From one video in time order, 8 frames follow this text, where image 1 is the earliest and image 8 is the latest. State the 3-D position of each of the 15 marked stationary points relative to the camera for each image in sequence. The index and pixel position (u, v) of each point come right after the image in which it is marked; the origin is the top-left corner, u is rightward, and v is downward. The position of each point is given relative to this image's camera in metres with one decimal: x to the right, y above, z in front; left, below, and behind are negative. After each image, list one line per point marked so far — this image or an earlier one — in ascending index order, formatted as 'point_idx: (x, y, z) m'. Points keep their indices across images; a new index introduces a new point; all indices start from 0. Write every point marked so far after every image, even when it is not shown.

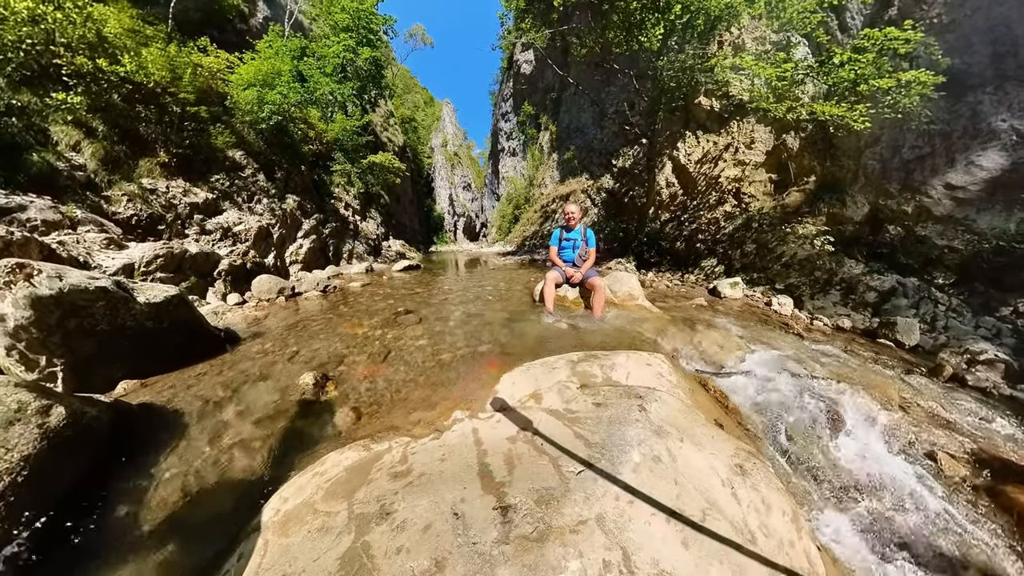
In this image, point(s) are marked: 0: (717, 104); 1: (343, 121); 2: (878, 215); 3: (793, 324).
0: (+8.3, +7.6, +11.2) m
1: (-9.3, +9.3, +15.7) m
2: (+10.5, +2.4, +7.6) m
3: (+5.9, -0.3, +6.3) m
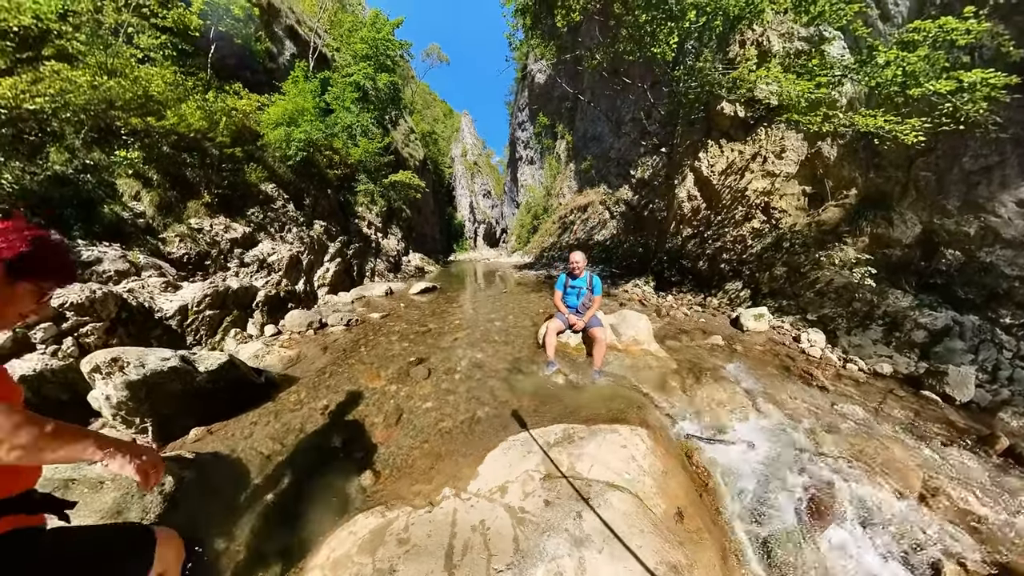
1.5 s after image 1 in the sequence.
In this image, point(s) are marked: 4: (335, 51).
0: (+8.6, +6.8, +10.3) m
1: (-8.5, +8.4, +16.4) m
2: (+10.5, +1.5, +6.7) m
3: (+5.9, -1.2, +5.9) m
4: (-11.9, +15.9, +18.4) m
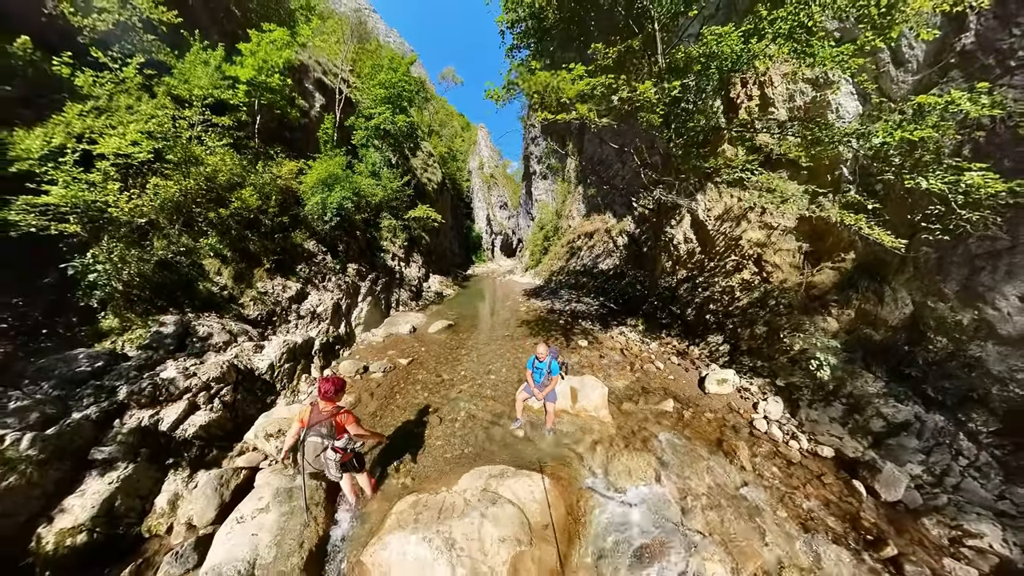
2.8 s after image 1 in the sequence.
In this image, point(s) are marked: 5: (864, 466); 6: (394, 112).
0: (+8.3, +4.9, +9.9) m
1: (-7.9, +6.8, +18.1) m
2: (+9.8, -0.7, +6.5) m
3: (+5.2, -3.5, +6.5) m
4: (-11.2, +14.4, +19.8) m
5: (+7.6, -3.7, +5.8) m
6: (-8.6, +12.9, +20.1) m
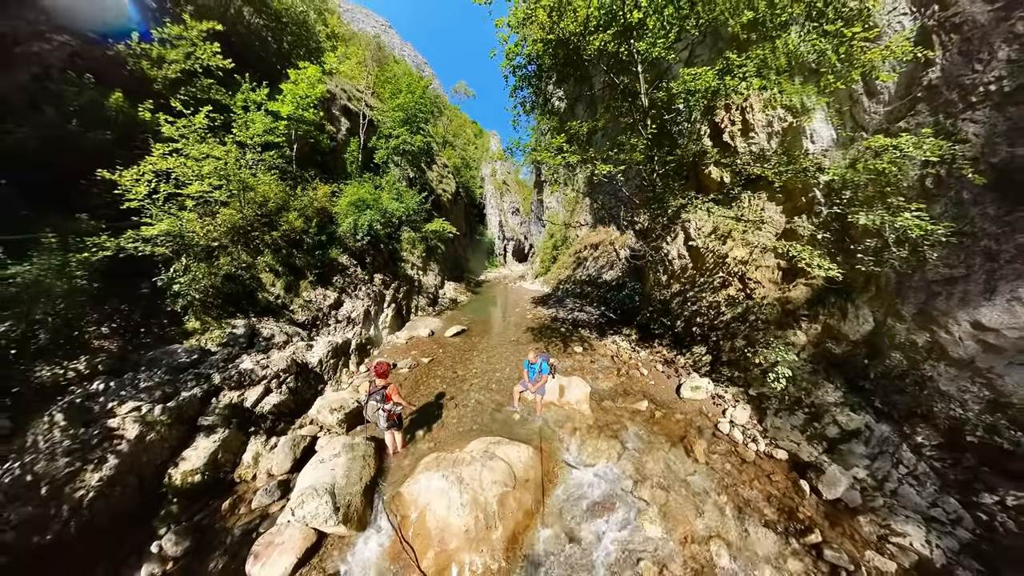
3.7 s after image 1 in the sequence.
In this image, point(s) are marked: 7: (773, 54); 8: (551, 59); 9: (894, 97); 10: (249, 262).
0: (+8.2, +4.3, +10.5) m
1: (-7.3, +6.3, +19.8) m
2: (+9.5, -1.3, +7.0) m
3: (+4.9, -4.1, +7.4) m
4: (-10.4, +14.0, +21.7) m
5: (+7.2, -4.4, +6.6) m
6: (-7.7, +12.5, +21.8) m
7: (+7.8, +7.1, +8.6) m
8: (+1.6, +9.2, +11.0) m
9: (+9.9, +5.3, +7.2) m
10: (-10.8, +1.0, +11.7) m
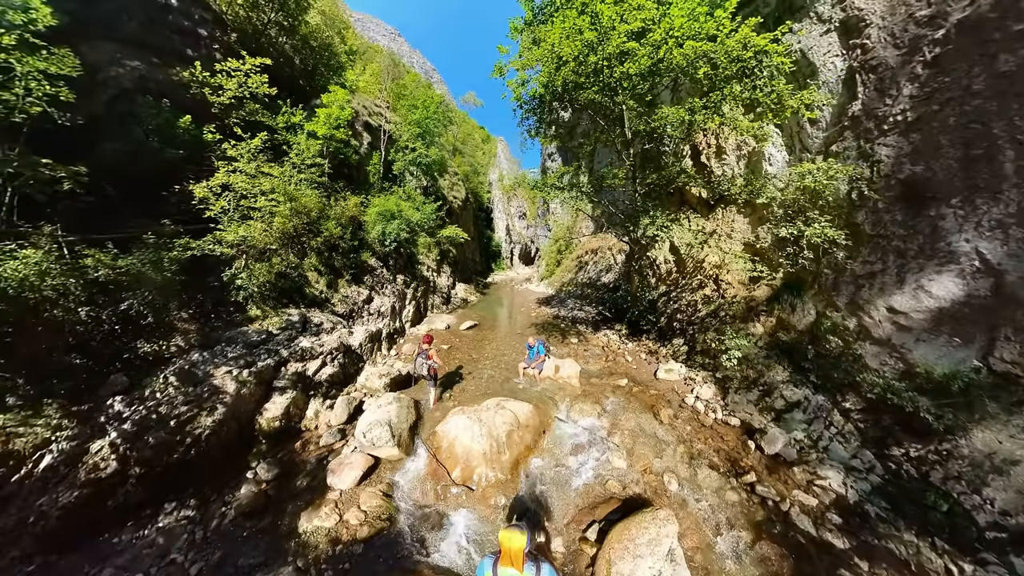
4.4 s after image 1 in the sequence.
0: (+8.5, +4.2, +12.2) m
1: (-6.8, +6.4, +21.9) m
2: (+9.6, -1.3, +8.6) m
3: (+5.0, -4.0, +9.0) m
4: (-9.7, +14.0, +24.0) m
5: (+7.3, -4.3, +8.1) m
6: (-7.1, +12.5, +24.0) m
7: (+8.1, +7.1, +10.4) m
8: (+2.0, +9.3, +13.0) m
9: (+10.2, +5.3, +8.9) m
10: (-10.6, +1.3, +13.7) m
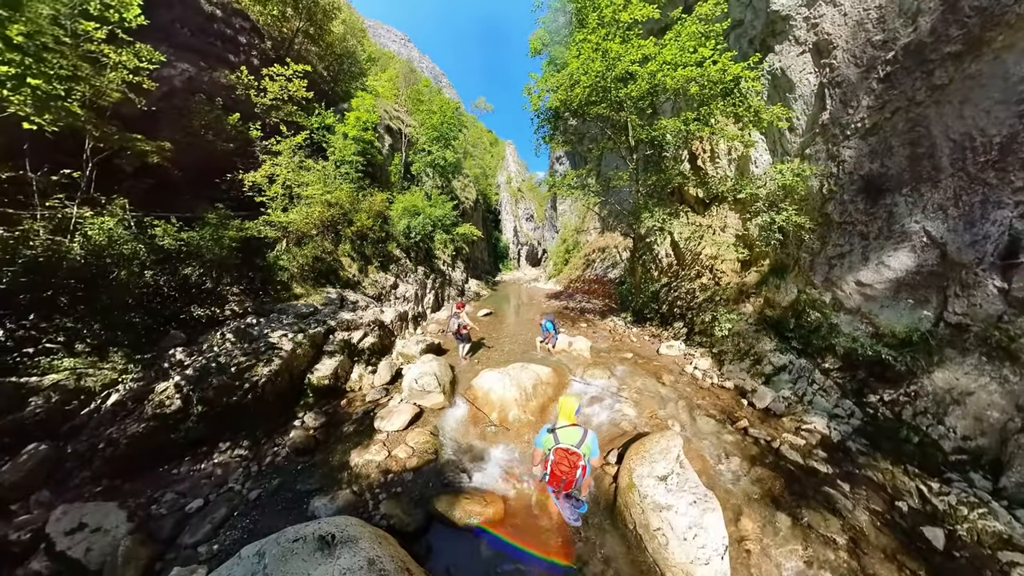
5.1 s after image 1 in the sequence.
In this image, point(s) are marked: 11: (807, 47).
0: (+9.4, +4.8, +13.6) m
1: (-6.1, +6.9, +23.1) m
2: (+10.4, -0.6, +9.9) m
3: (+5.7, -3.2, +10.1) m
4: (-9.0, +14.5, +25.4) m
5: (+8.0, -3.6, +9.3) m
6: (-6.3, +12.9, +25.4) m
7: (+9.0, +7.7, +11.9) m
8: (+2.9, +9.9, +14.5) m
9: (+11.1, +5.9, +10.5) m
10: (-9.8, +2.2, +14.7) m
11: (+11.1, +9.1, +10.4) m
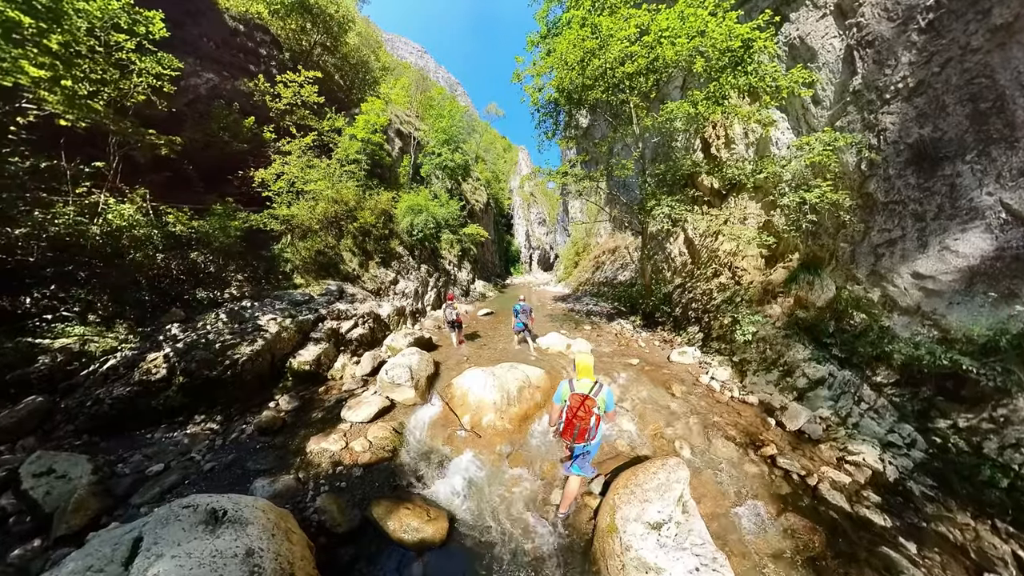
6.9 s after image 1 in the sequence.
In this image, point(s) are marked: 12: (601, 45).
0: (+9.1, +4.8, +12.2) m
1: (-5.7, +6.6, +22.8) m
2: (+9.9, -0.5, +8.3) m
3: (+5.2, -3.2, +8.7) m
4: (-8.3, +14.1, +25.5) m
5: (+7.5, -3.5, +7.7) m
6: (-5.7, +12.6, +25.3) m
7: (+8.7, +7.8, +10.6) m
8: (+2.7, +9.9, +13.7) m
9: (+10.7, +6.0, +9.0) m
10: (-9.9, +2.1, +14.5) m
11: (+10.7, +9.1, +9.0) m
12: (+3.9, +10.3, +11.4) m
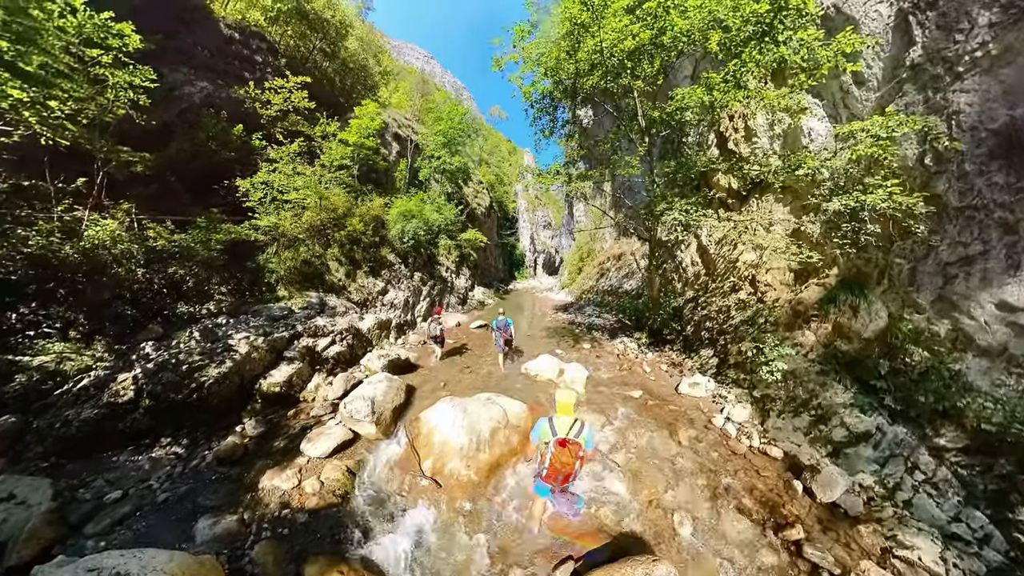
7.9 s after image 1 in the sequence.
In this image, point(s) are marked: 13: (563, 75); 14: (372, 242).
0: (+8.7, +4.2, +10.6) m
1: (-5.5, +6.1, +21.9) m
2: (+9.3, -1.2, +6.6) m
3: (+4.6, -3.8, +7.4) m
4: (-8.0, +13.7, +24.7) m
5: (+6.8, -4.1, +6.3) m
6: (-5.4, +12.1, +24.4) m
7: (+8.1, +7.1, +9.0) m
8: (+2.4, +9.3, +12.3) m
9: (+10.0, +5.4, +7.2) m
10: (-10.2, +1.5, +13.9) m
11: (+10.1, +8.5, +7.3) m
12: (+3.4, +9.6, +10.0) m
13: (+2.2, +8.9, +11.3) m
14: (-8.9, +2.6, +16.7) m
